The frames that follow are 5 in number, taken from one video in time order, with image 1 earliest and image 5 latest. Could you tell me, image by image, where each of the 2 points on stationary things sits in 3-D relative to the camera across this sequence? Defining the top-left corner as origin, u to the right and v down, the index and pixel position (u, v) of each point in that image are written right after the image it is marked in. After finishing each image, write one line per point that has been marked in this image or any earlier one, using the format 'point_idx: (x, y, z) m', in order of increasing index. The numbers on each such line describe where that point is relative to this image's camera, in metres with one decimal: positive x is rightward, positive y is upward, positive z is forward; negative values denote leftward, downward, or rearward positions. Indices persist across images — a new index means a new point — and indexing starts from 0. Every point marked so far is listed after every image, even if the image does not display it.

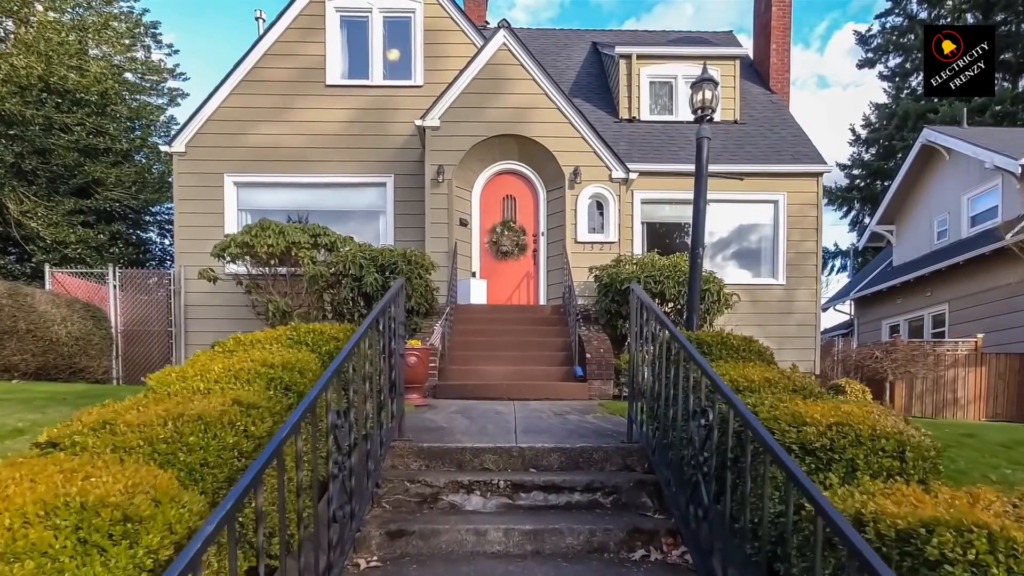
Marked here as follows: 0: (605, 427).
0: (+0.8, -1.1, +4.9) m
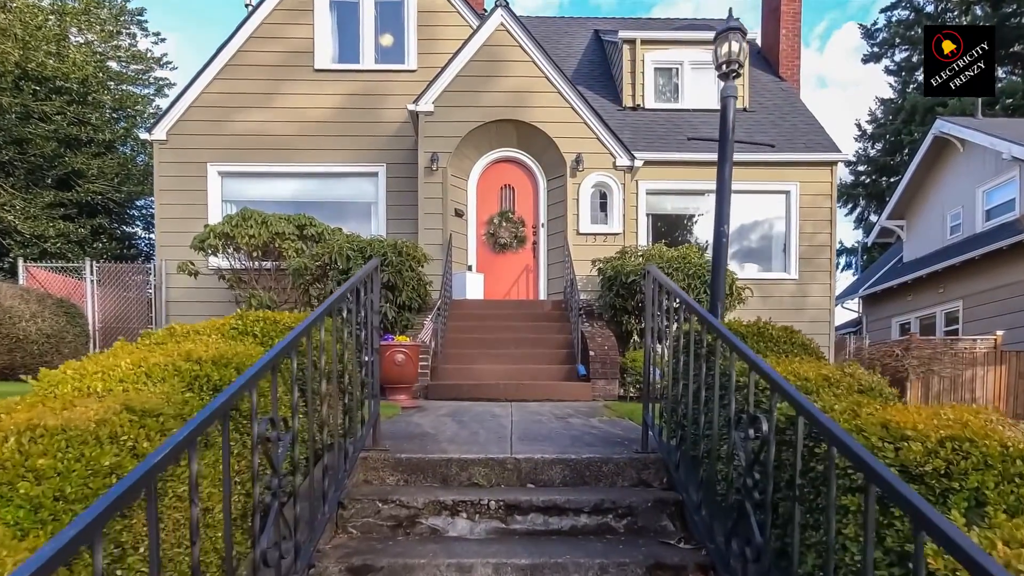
0: (+0.7, -1.0, +4.3) m
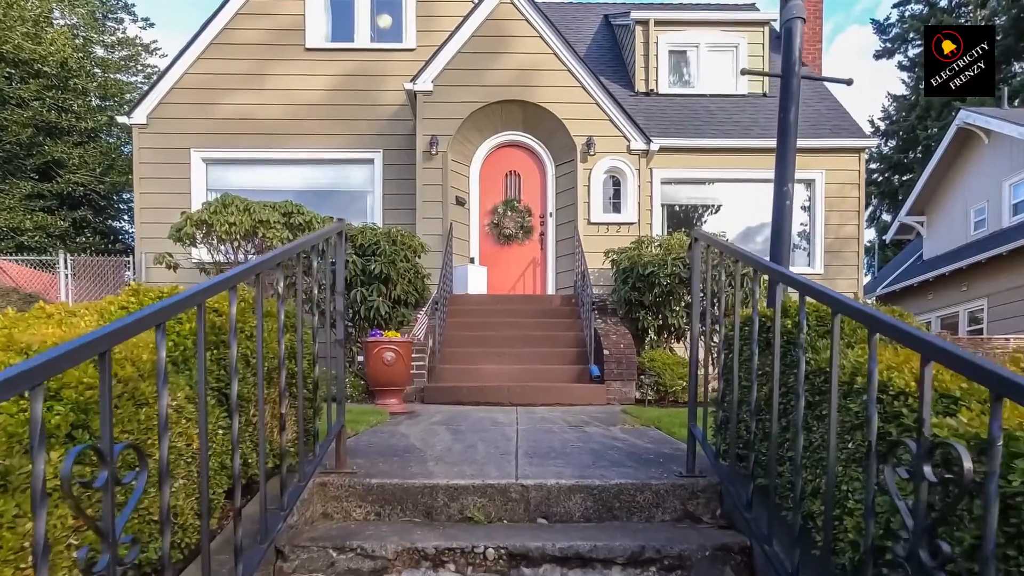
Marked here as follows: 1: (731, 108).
0: (+0.8, -0.9, +3.5) m
1: (+4.1, +3.4, +11.3) m
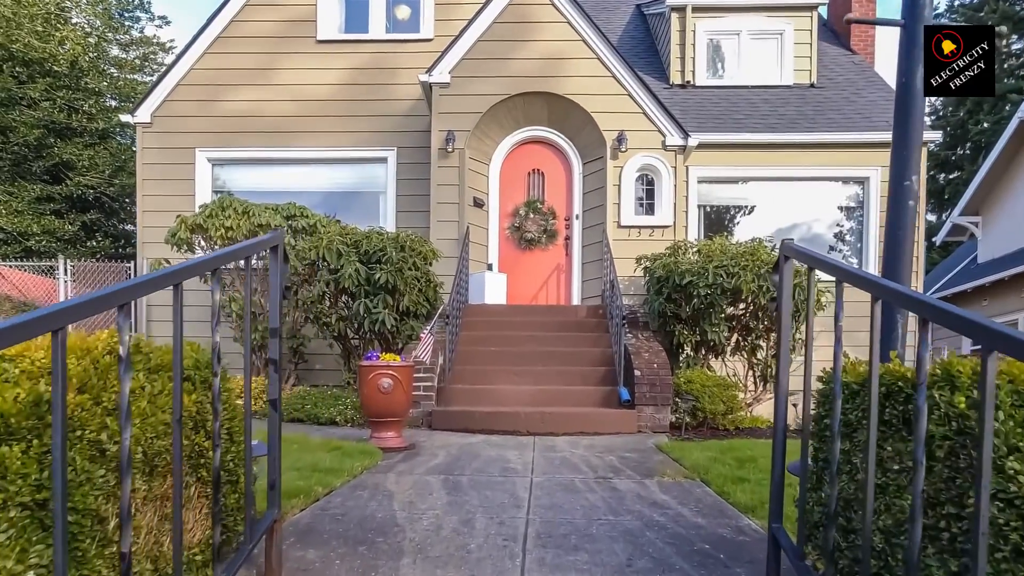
0: (+0.8, -1.0, +2.7) m
1: (+4.5, +3.2, +10.3) m
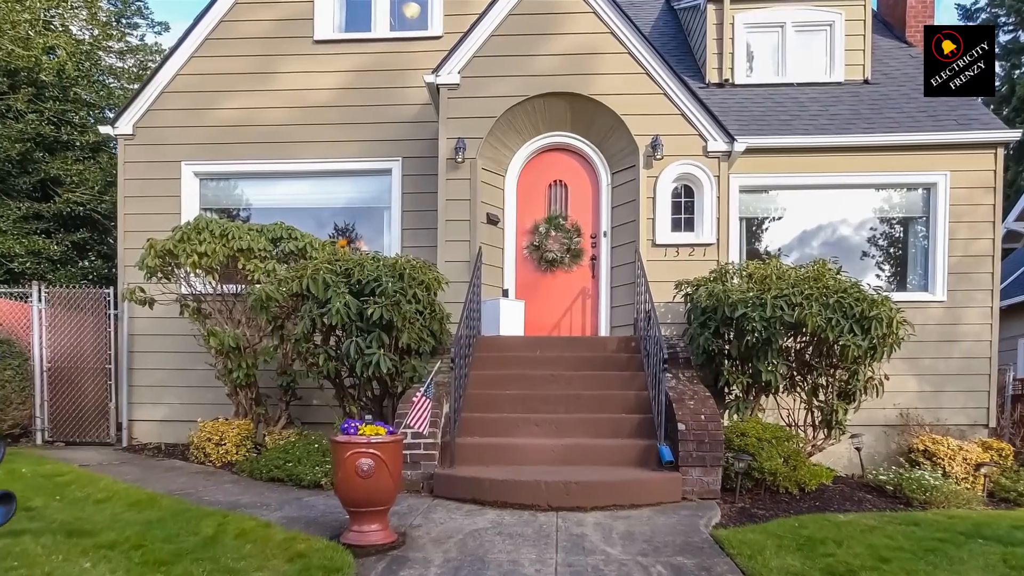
0: (+0.8, -1.3, +1.5) m
1: (+4.8, +2.9, +9.1) m
